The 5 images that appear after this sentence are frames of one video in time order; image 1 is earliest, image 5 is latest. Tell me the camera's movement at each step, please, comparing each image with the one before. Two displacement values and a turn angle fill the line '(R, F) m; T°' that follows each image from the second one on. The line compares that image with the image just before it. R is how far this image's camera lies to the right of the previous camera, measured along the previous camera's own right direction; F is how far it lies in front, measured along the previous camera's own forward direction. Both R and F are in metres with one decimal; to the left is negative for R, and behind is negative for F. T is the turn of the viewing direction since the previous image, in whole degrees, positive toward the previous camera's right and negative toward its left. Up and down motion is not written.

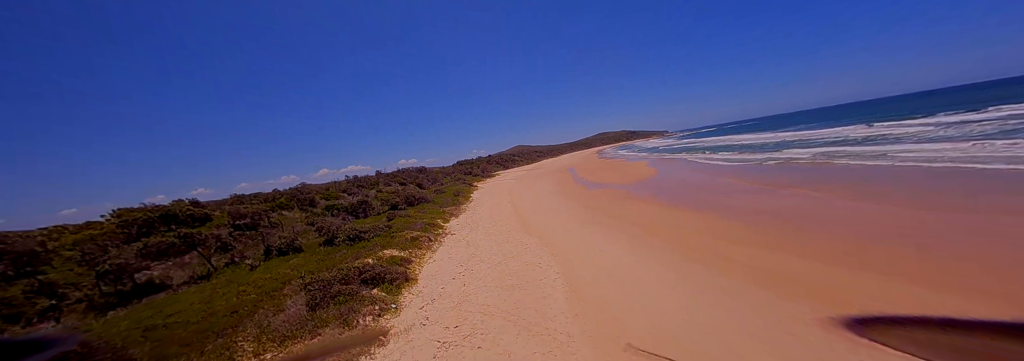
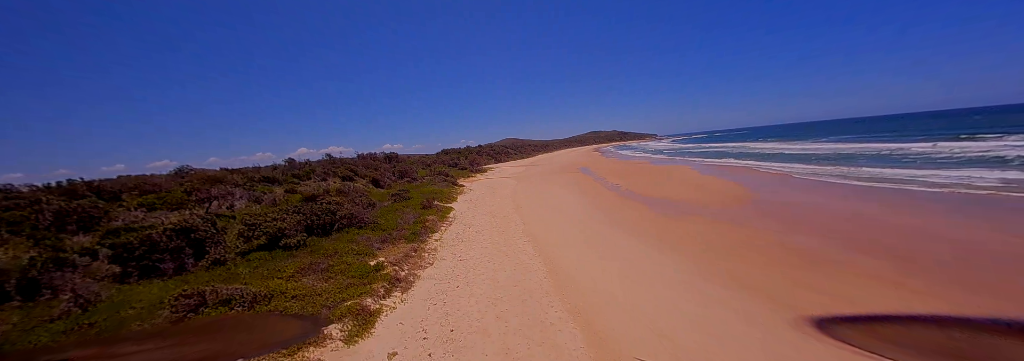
(-1.0, +7.1) m; +3°
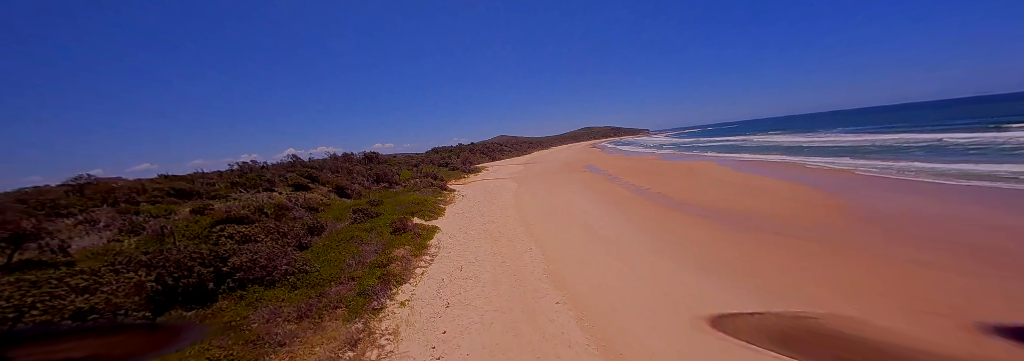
(-0.4, +2.8) m; +1°
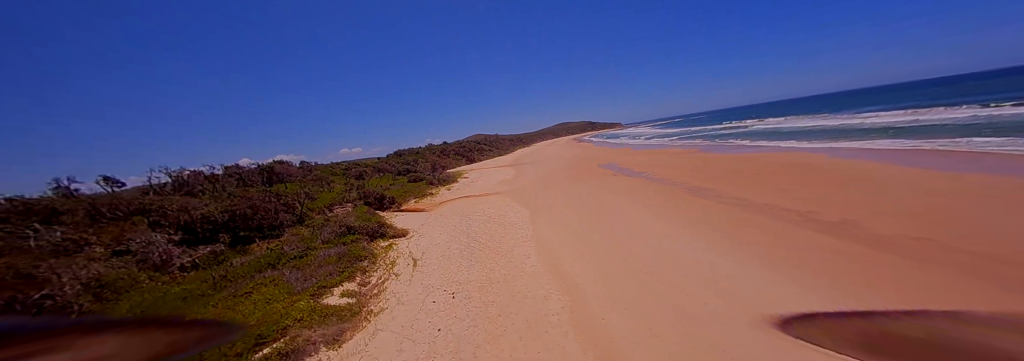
(-0.7, +6.9) m; +5°
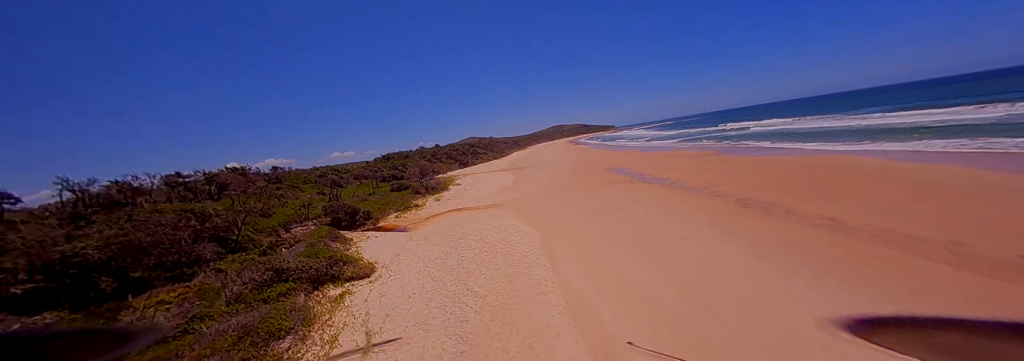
(-0.2, +1.9) m; +1°
